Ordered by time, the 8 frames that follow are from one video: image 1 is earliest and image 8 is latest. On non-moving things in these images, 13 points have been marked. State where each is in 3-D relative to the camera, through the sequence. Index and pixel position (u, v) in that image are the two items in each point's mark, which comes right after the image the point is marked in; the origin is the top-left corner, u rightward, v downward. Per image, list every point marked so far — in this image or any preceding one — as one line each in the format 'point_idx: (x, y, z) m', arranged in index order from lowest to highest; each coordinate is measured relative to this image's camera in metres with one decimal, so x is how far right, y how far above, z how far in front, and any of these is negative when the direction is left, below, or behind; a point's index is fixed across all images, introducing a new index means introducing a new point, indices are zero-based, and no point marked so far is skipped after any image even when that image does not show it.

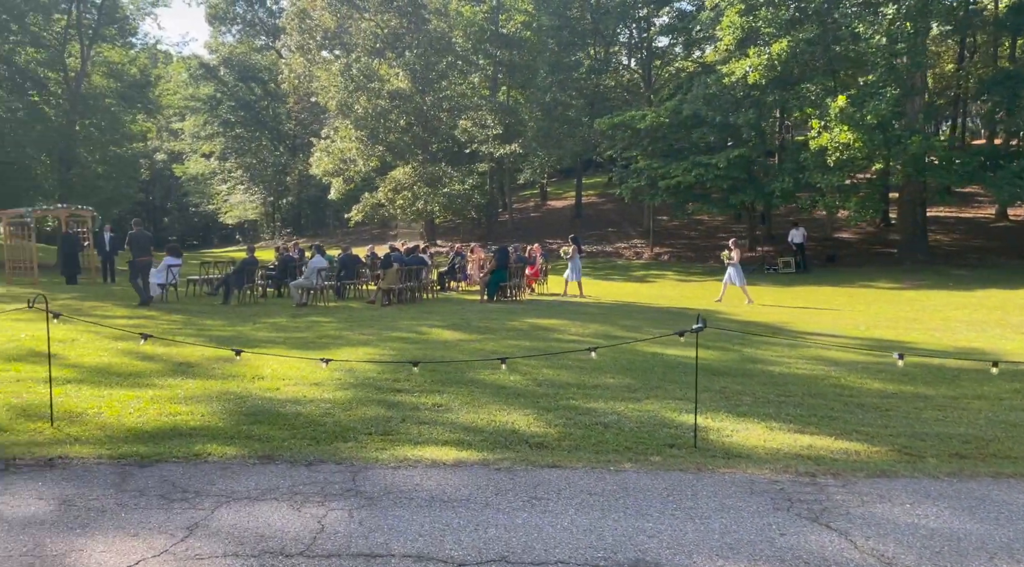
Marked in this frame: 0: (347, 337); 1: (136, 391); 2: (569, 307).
0: (-2.0, -0.7, +11.5) m
1: (-2.8, -0.8, +7.0) m
2: (+0.9, -0.4, +14.0) m
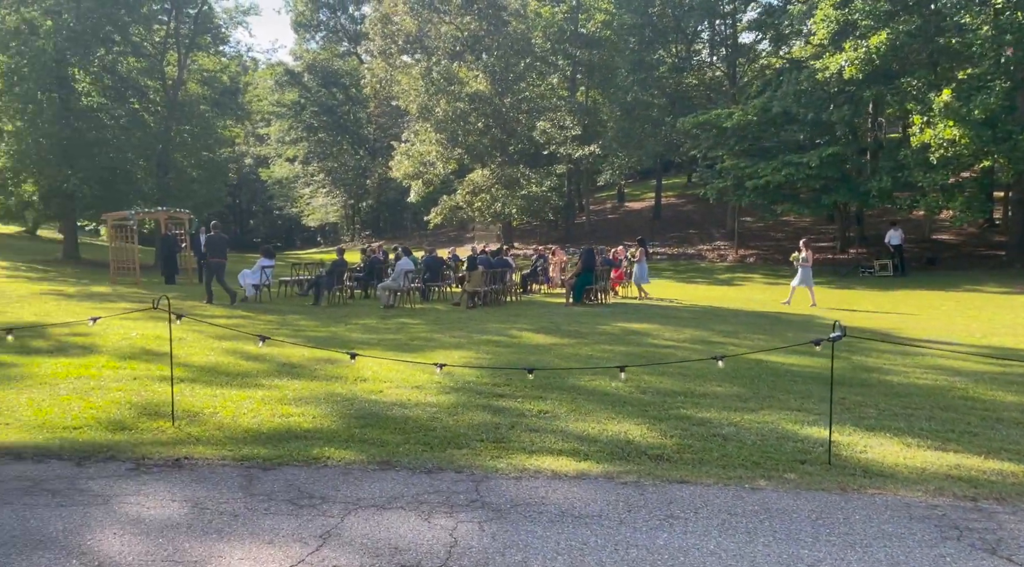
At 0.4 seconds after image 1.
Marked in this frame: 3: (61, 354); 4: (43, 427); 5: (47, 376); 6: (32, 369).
0: (-0.9, -0.7, +11.5) m
1: (-2.0, -0.8, +7.1) m
2: (+2.2, -0.4, +13.7) m
3: (-4.7, -0.7, +9.5) m
4: (-2.9, -0.9, +5.8) m
5: (-4.0, -0.8, +7.9) m
6: (-4.3, -0.8, +8.2) m
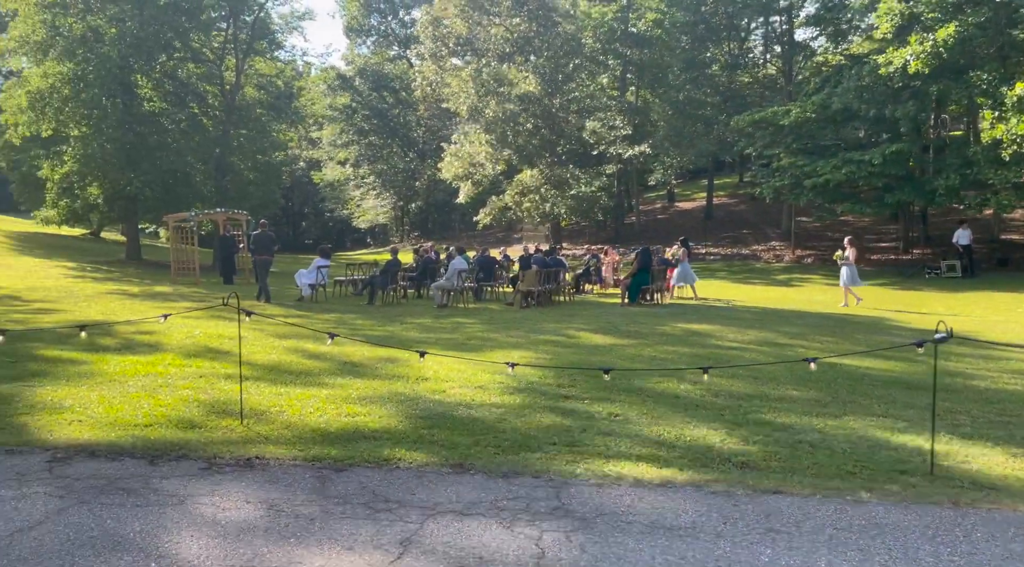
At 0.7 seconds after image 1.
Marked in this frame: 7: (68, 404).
0: (-0.2, -0.7, +11.3) m
1: (-1.5, -0.8, +7.1) m
2: (+3.0, -0.4, +13.5) m
3: (-4.1, -0.7, +9.6) m
4: (-2.5, -0.9, +5.8) m
5: (-3.4, -0.8, +7.9) m
6: (-3.7, -0.8, +8.3) m
7: (-3.1, -0.8, +6.4) m
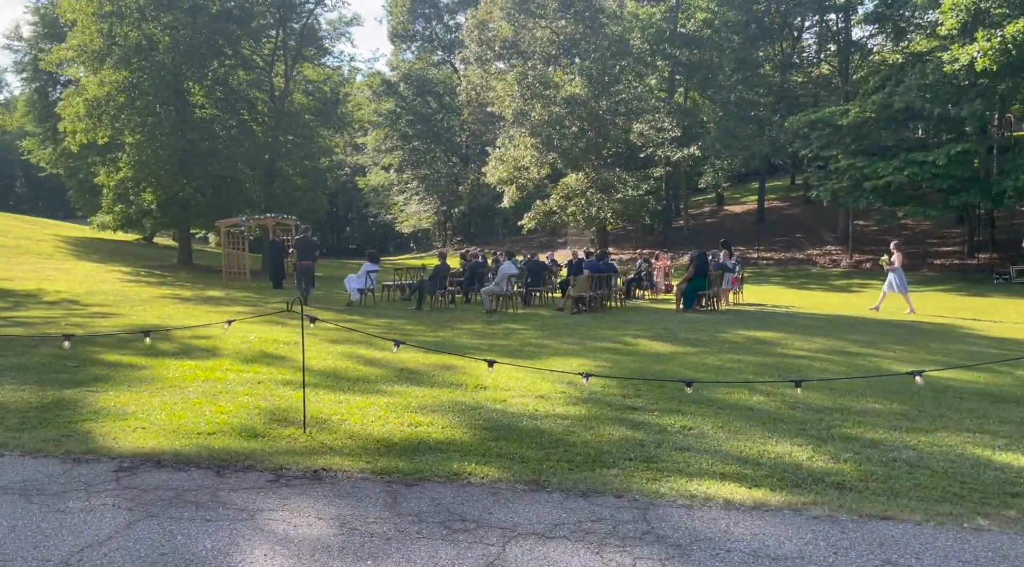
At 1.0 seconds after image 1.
0: (+0.5, -0.8, +11.1) m
1: (-1.1, -0.9, +6.9) m
2: (+3.8, -0.5, +13.1) m
3: (-3.4, -0.8, +9.6) m
4: (-2.1, -0.9, +5.7) m
5: (-2.9, -0.8, +7.9) m
6: (-3.2, -0.8, +8.3) m
7: (-2.6, -0.9, +6.4) m
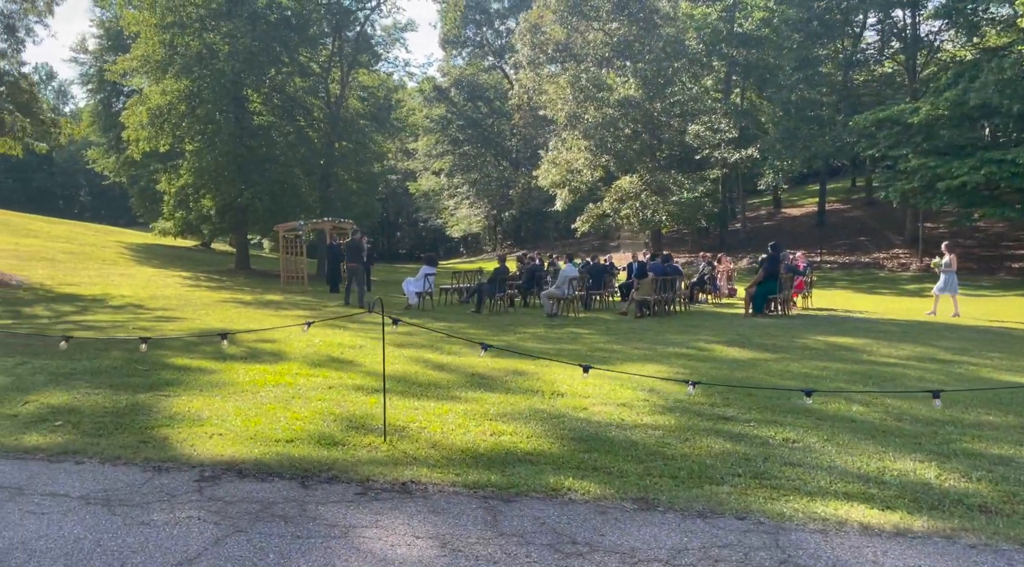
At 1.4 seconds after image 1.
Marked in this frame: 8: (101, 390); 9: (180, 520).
0: (+1.3, -0.8, +10.8) m
1: (-0.5, -0.9, +6.7) m
2: (+4.7, -0.6, +12.6) m
3: (-2.7, -0.8, +9.5) m
4: (-1.6, -0.9, +5.5) m
5: (-2.3, -0.8, +7.7) m
6: (-2.5, -0.8, +8.2) m
7: (-2.1, -0.9, +6.2) m
8: (-3.3, -0.9, +7.4) m
9: (-1.6, -1.2, +4.5) m
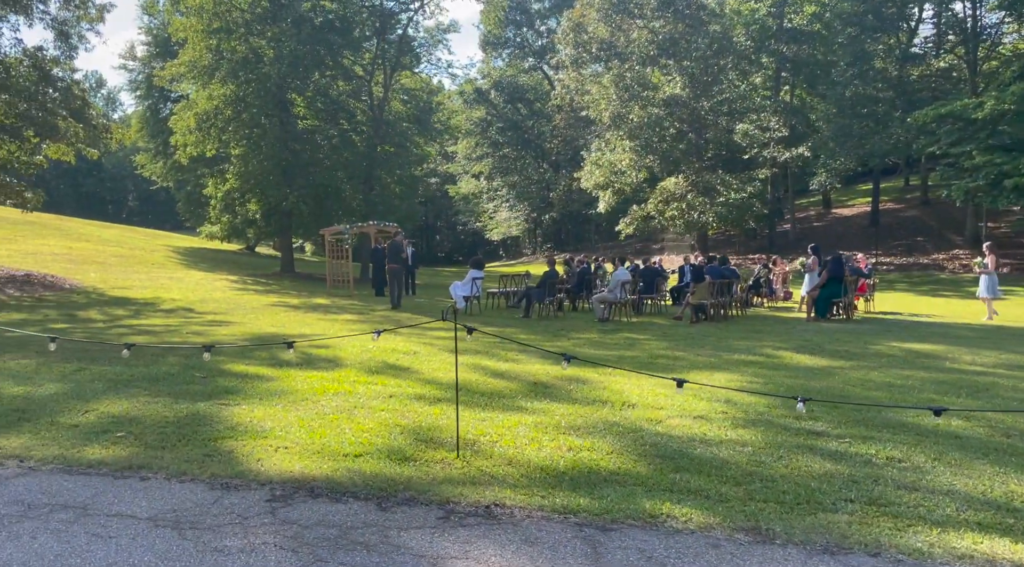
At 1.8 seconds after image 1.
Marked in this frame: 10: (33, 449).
0: (+2.0, -0.9, +10.5) m
1: (0.0, -0.9, +6.4) m
2: (+5.5, -0.6, +12.1) m
3: (-2.1, -0.9, +9.3) m
4: (-1.1, -1.0, +5.3) m
5: (-1.7, -0.9, +7.5) m
6: (-2.0, -0.9, +8.0) m
7: (-1.6, -0.9, +6.0) m
8: (-2.8, -0.9, +7.2) m
9: (-1.2, -1.2, +4.3) m
10: (-2.8, -1.0, +5.5) m
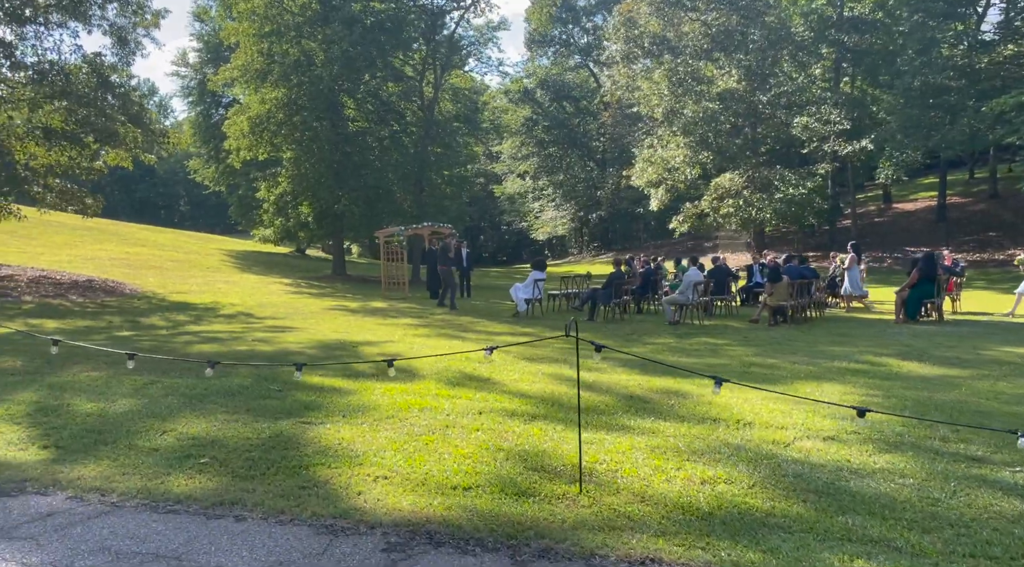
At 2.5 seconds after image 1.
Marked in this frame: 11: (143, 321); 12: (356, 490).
0: (+2.9, -0.9, +9.8) m
1: (+0.7, -1.0, +5.9) m
2: (+6.5, -0.6, +11.2) m
3: (-1.2, -0.9, +8.8) m
4: (-0.5, -1.1, +4.8) m
5: (-1.0, -1.0, +7.0) m
6: (-1.2, -1.0, +7.5) m
7: (-0.9, -1.0, +5.5) m
8: (-2.0, -1.0, +6.8) m
9: (-0.6, -1.3, +3.8) m
10: (-2.2, -1.1, +5.0) m
11: (-6.6, -0.7, +16.4) m
12: (-0.8, -1.1, +4.8) m
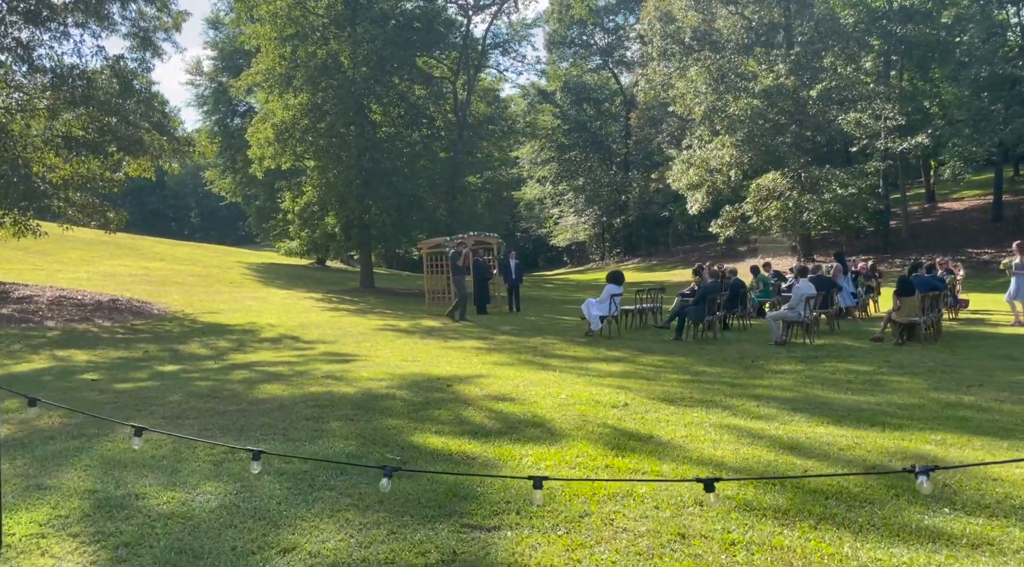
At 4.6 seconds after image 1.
0: (+4.2, -1.1, +7.9) m
1: (+2.0, -1.2, +4.0) m
2: (+7.8, -0.7, +9.3) m
3: (+0.1, -1.2, +7.0) m
4: (+0.8, -1.3, +2.9) m
5: (+0.3, -1.2, +5.2) m
6: (+0.1, -1.2, +5.6) m
7: (+0.3, -1.2, +3.6) m
8: (-0.7, -1.2, +4.9) m
9: (+0.6, -1.5, +1.9) m
10: (-0.9, -1.3, +3.2) m
11: (-5.2, -1.1, +14.6) m
12: (+0.4, -1.3, +2.9) m
